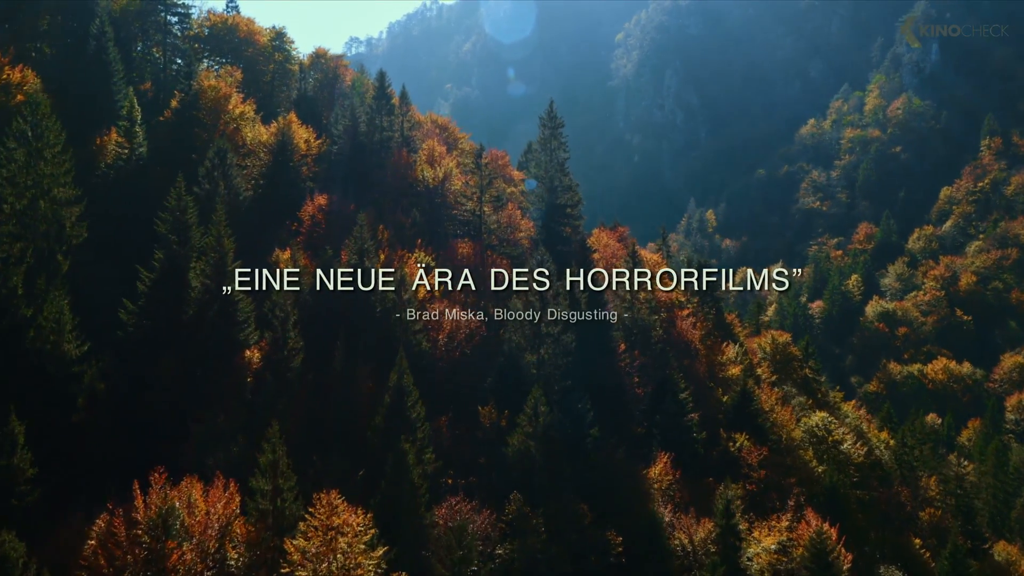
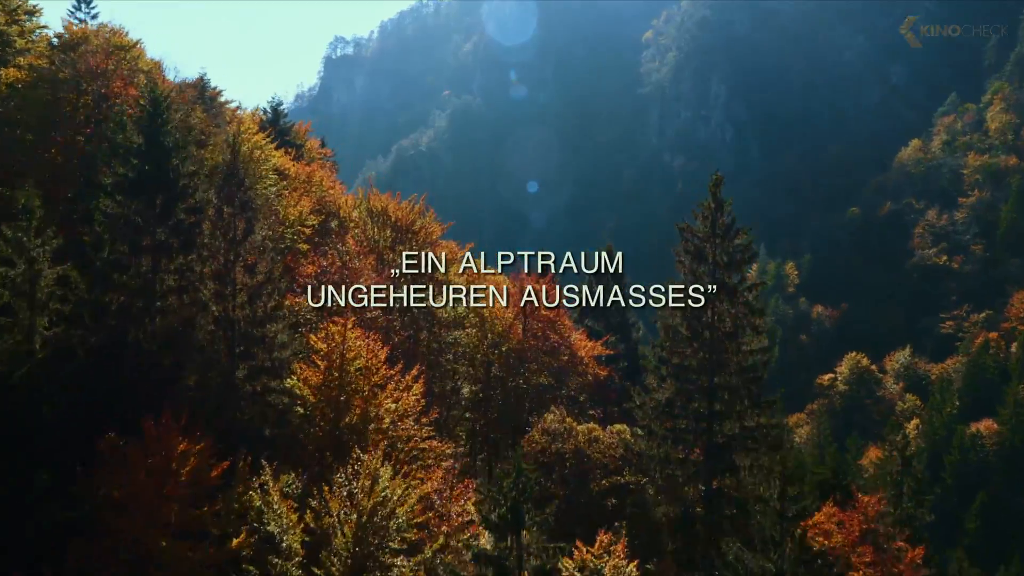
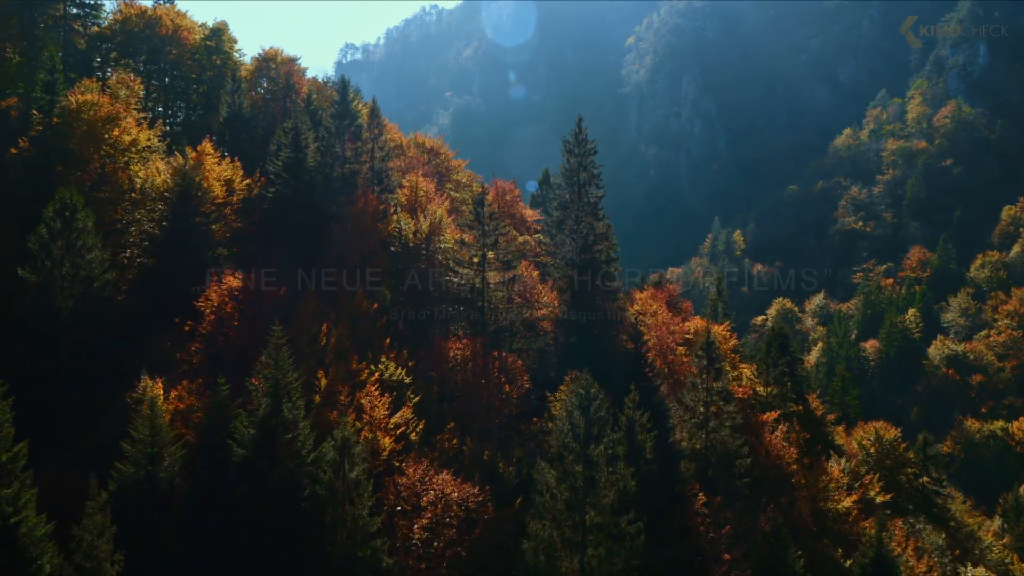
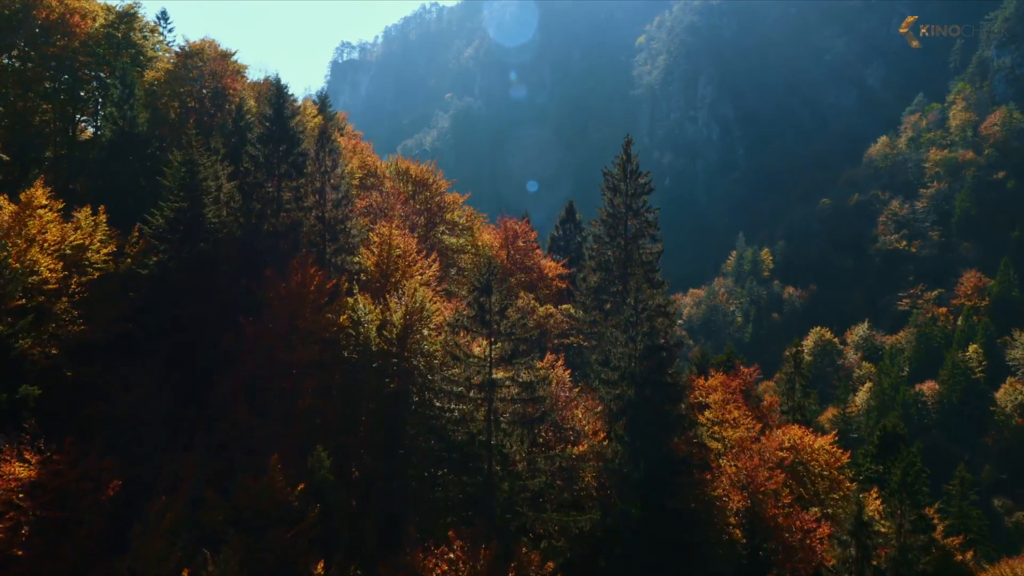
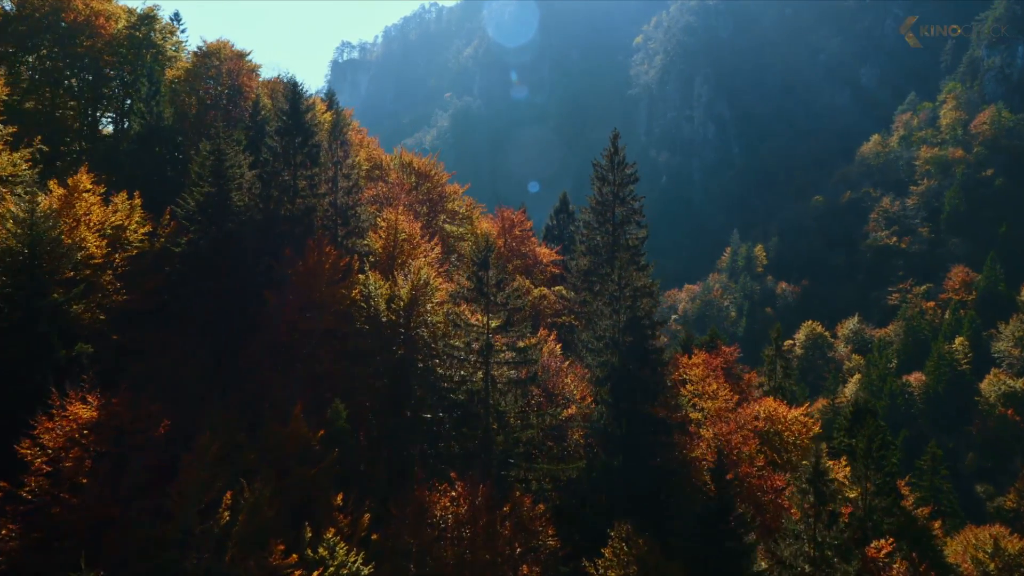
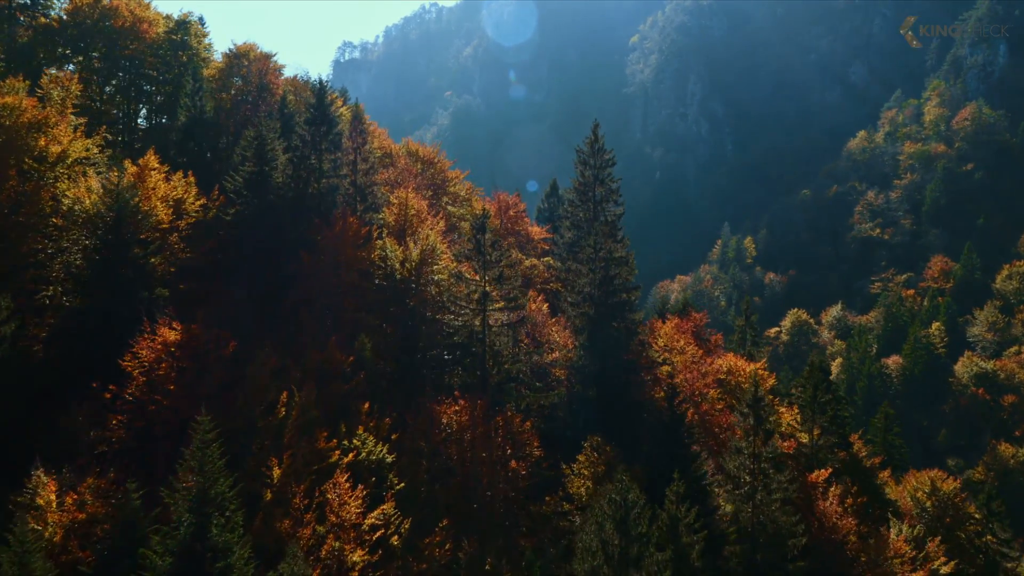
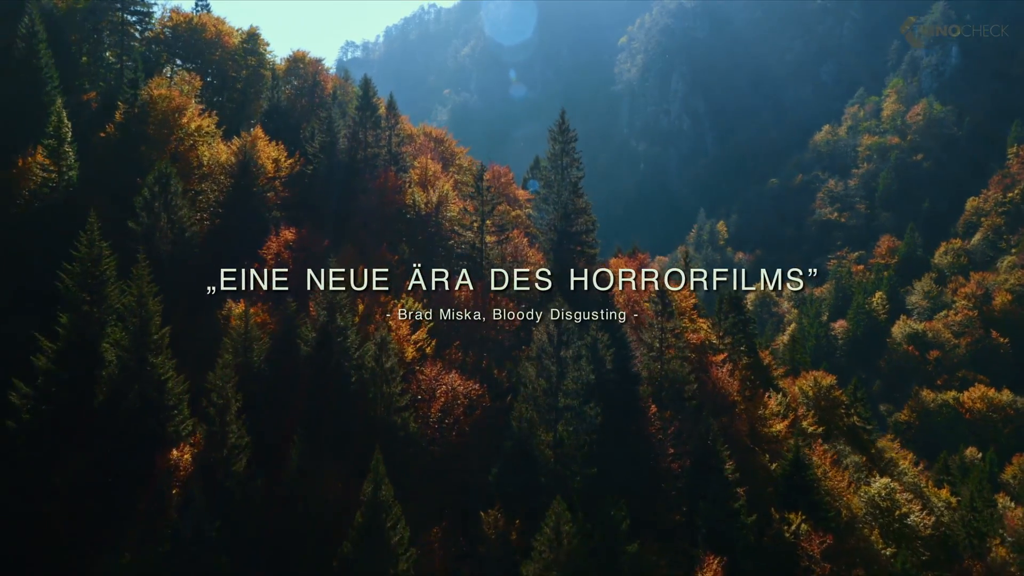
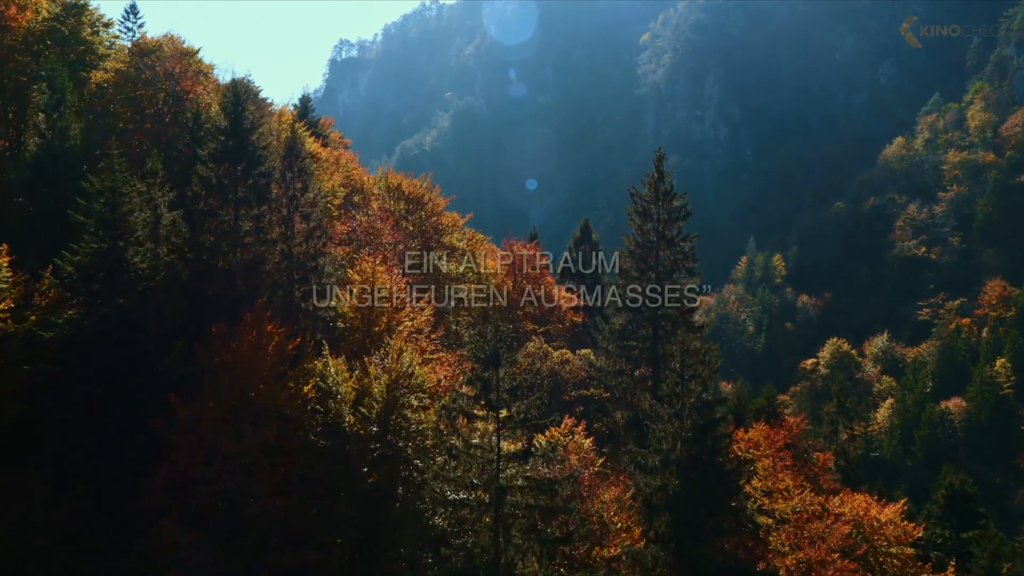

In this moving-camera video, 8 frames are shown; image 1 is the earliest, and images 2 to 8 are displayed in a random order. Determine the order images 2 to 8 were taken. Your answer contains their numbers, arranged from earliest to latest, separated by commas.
7, 3, 6, 5, 4, 8, 2
